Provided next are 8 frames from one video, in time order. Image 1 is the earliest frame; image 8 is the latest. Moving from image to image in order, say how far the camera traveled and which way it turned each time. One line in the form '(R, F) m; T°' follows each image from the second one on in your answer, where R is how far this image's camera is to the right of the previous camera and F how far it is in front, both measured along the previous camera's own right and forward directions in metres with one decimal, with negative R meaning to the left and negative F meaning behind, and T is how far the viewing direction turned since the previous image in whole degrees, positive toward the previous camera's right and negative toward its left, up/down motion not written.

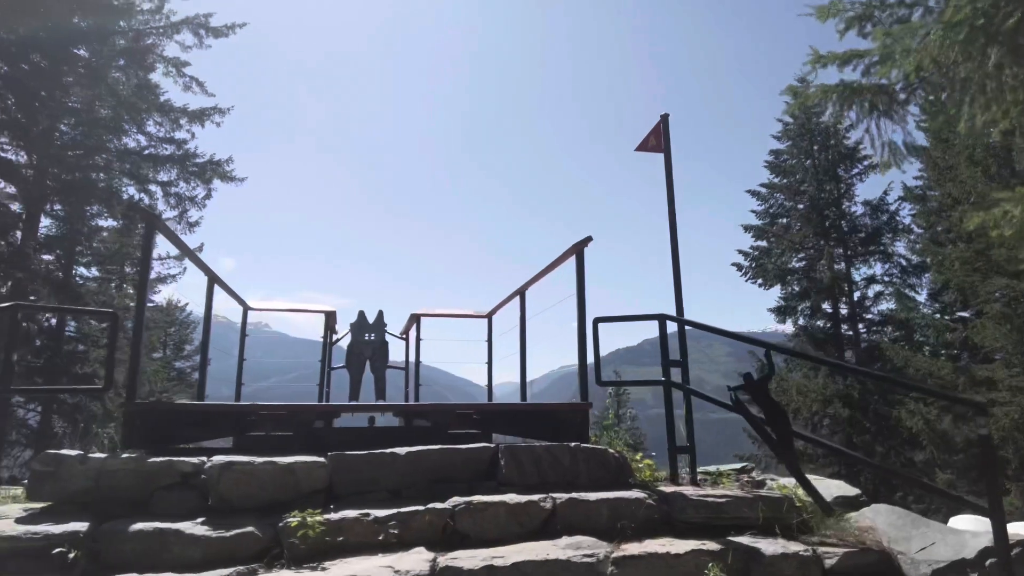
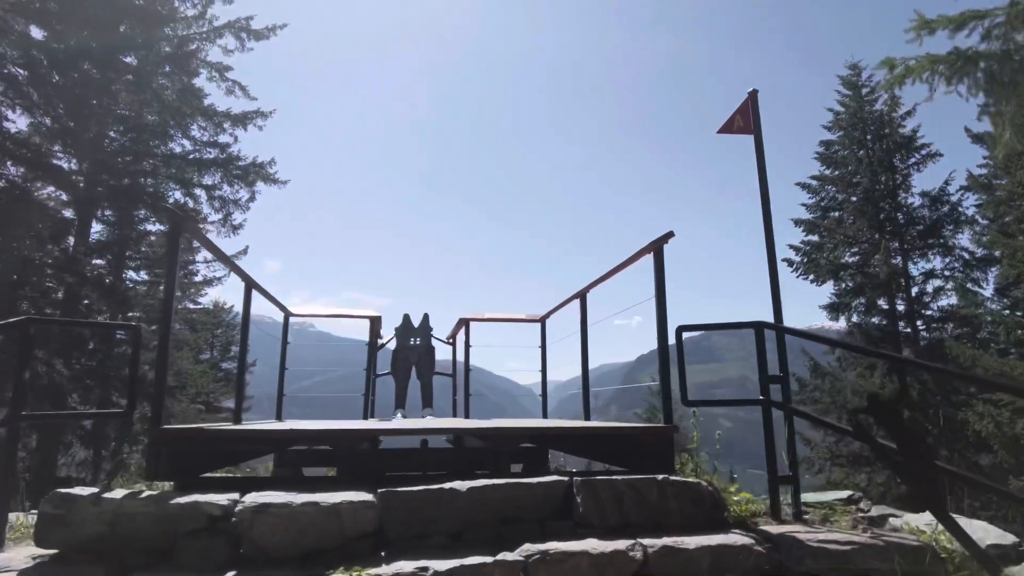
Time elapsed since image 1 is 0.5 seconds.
(-0.1, +0.2) m; -3°
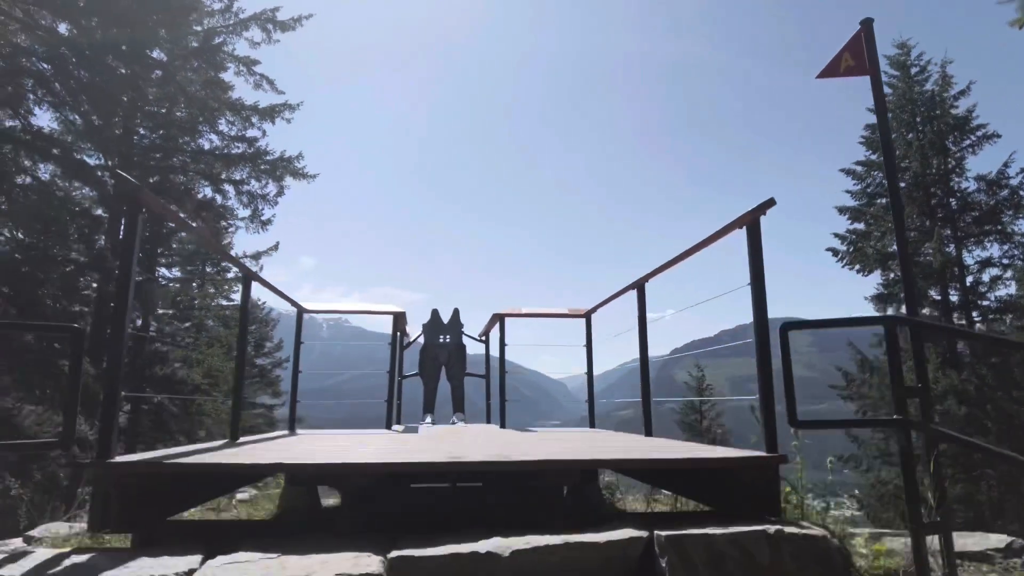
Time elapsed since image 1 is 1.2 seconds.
(0.0, +0.3) m; -3°
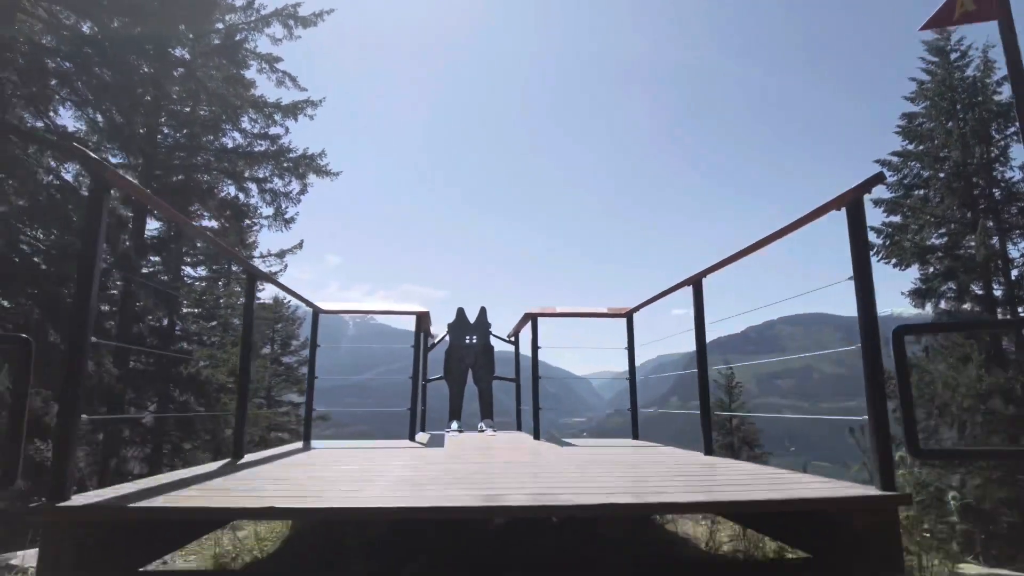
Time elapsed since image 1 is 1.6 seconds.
(0.0, +0.2) m; -2°
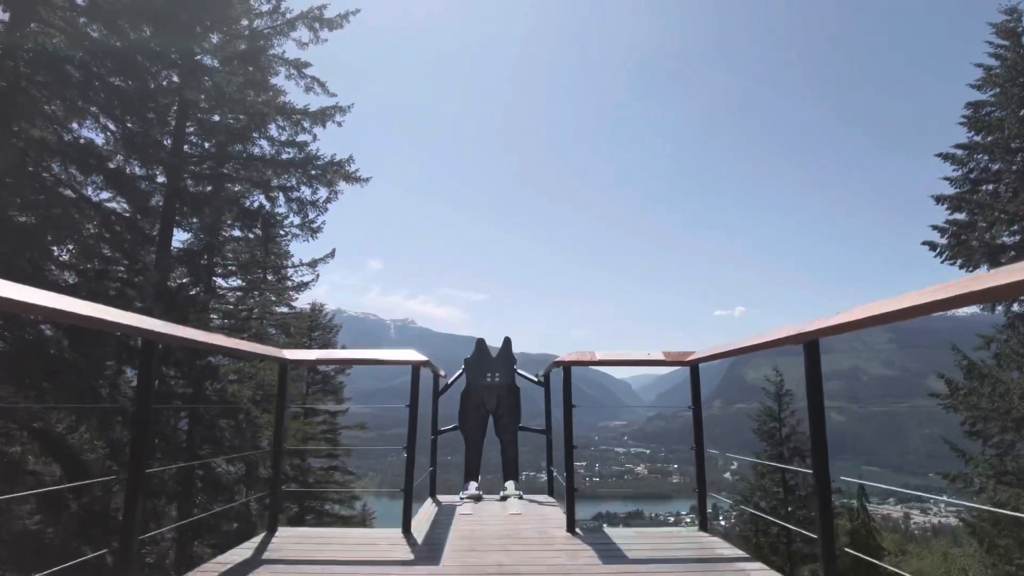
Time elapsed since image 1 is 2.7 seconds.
(0.0, +0.5) m; -3°
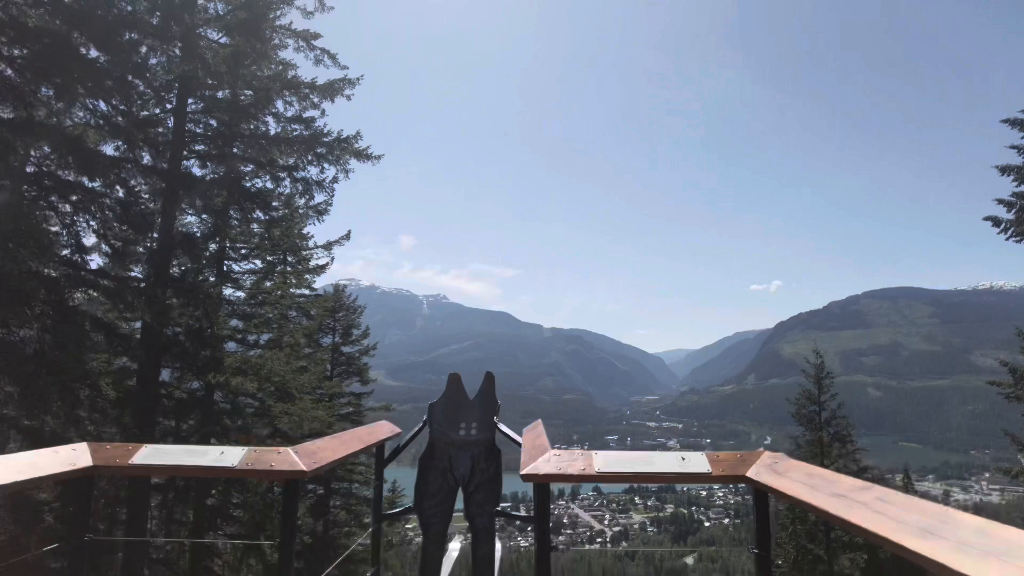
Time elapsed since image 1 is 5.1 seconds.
(+0.1, +0.7) m; -3°
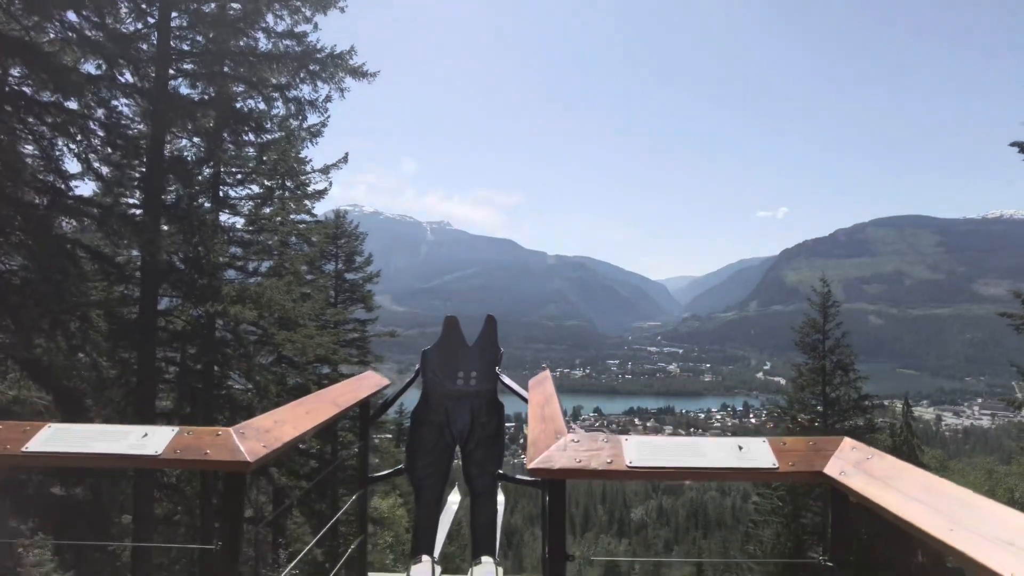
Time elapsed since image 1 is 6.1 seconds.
(0.0, +0.2) m; 0°
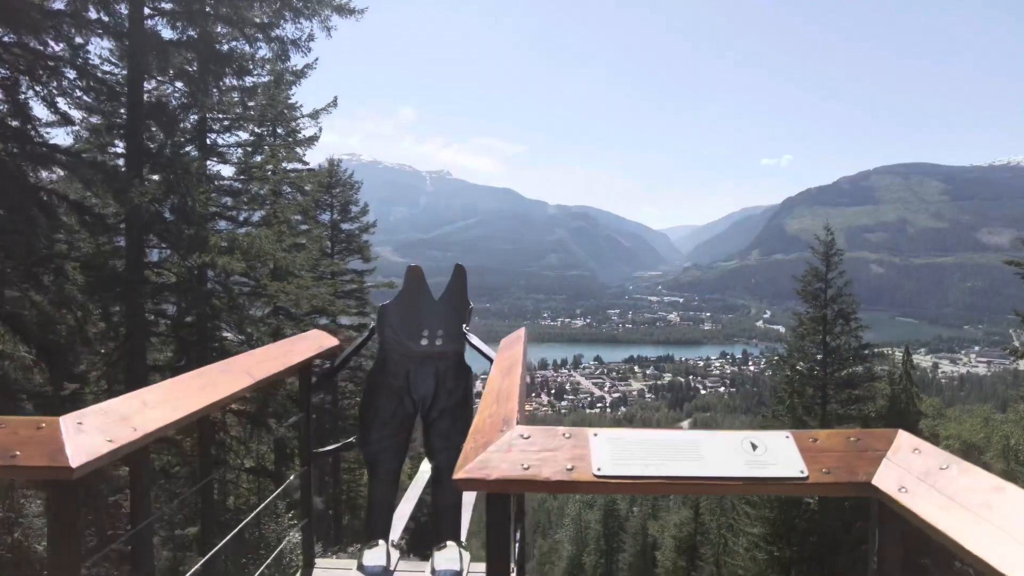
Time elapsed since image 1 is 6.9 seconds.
(+0.1, +0.2) m; 0°
